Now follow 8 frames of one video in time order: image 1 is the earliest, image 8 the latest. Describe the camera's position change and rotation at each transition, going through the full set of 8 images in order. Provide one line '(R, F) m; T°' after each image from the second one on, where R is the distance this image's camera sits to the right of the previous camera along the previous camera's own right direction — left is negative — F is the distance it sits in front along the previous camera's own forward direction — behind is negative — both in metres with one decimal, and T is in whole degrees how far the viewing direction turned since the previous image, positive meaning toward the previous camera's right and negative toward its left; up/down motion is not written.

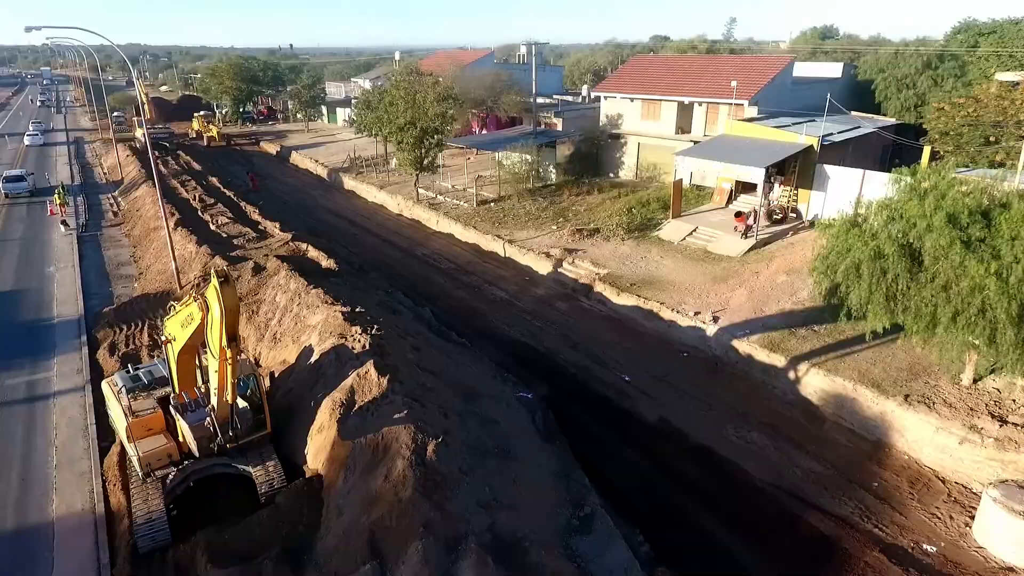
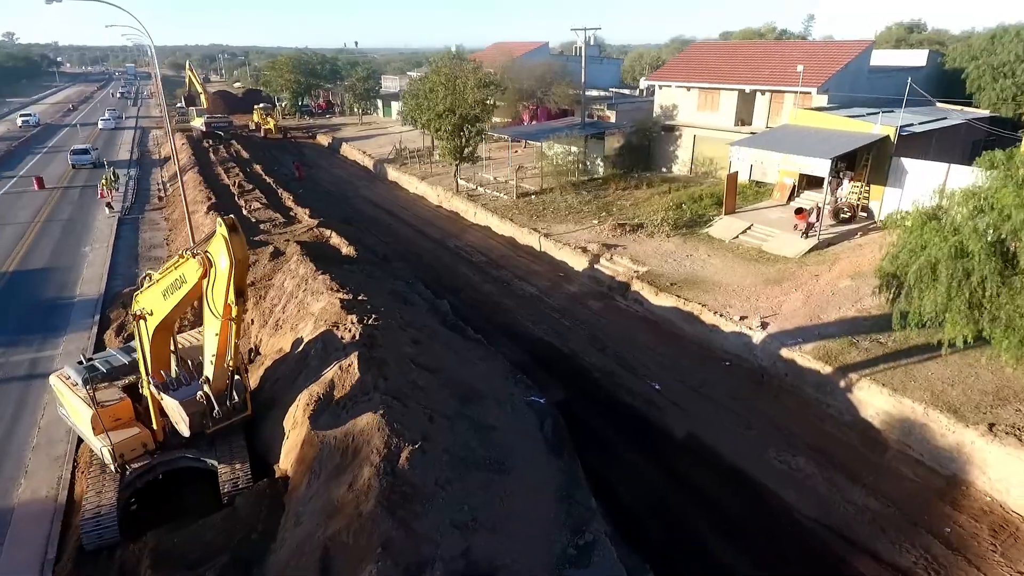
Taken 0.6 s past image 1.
(+0.8, +1.3) m; -6°
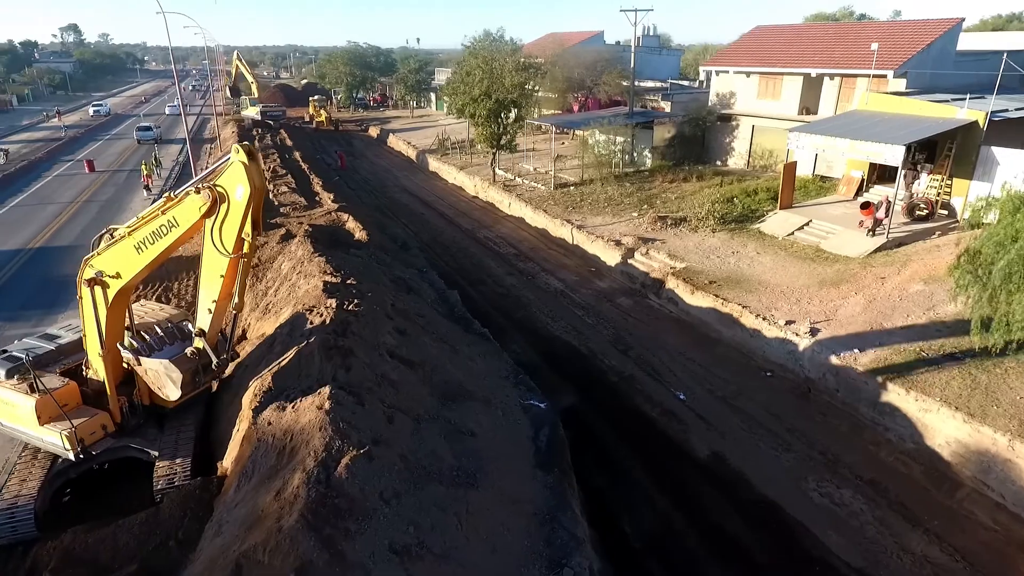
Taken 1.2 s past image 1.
(+0.9, +1.4) m; -6°
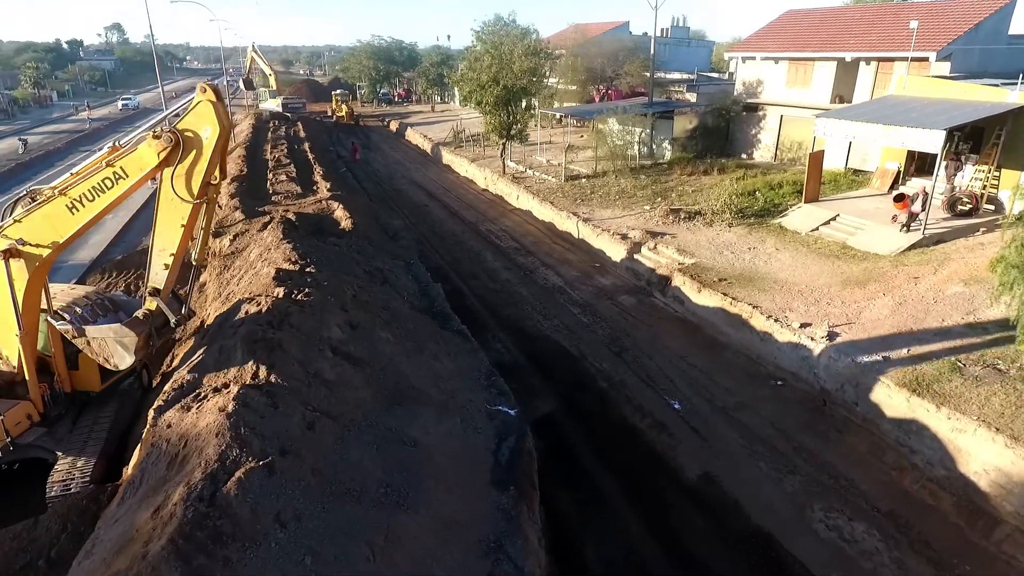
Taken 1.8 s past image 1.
(+0.9, +1.1) m; -3°
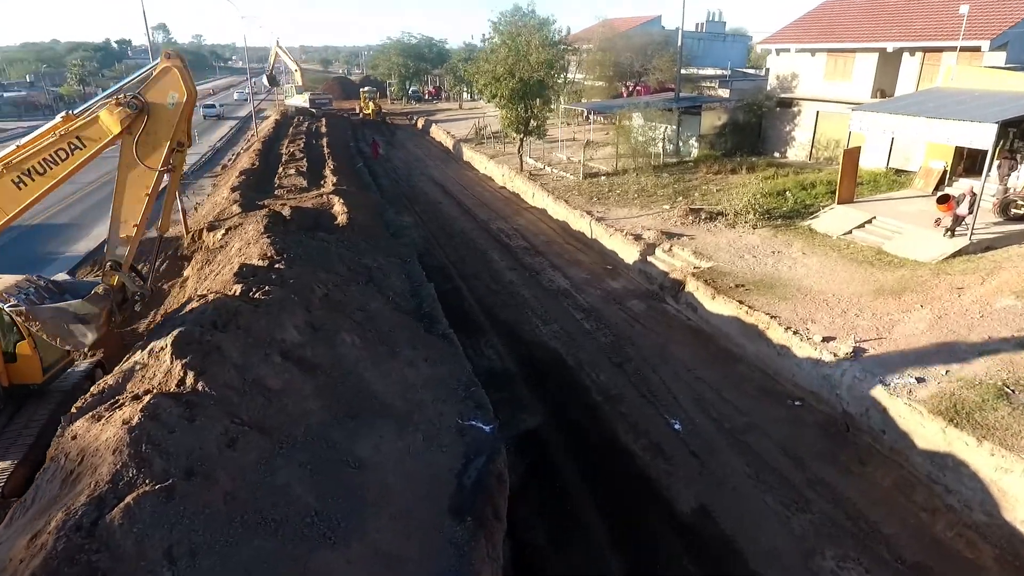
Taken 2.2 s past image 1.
(+0.7, +0.9) m; -3°
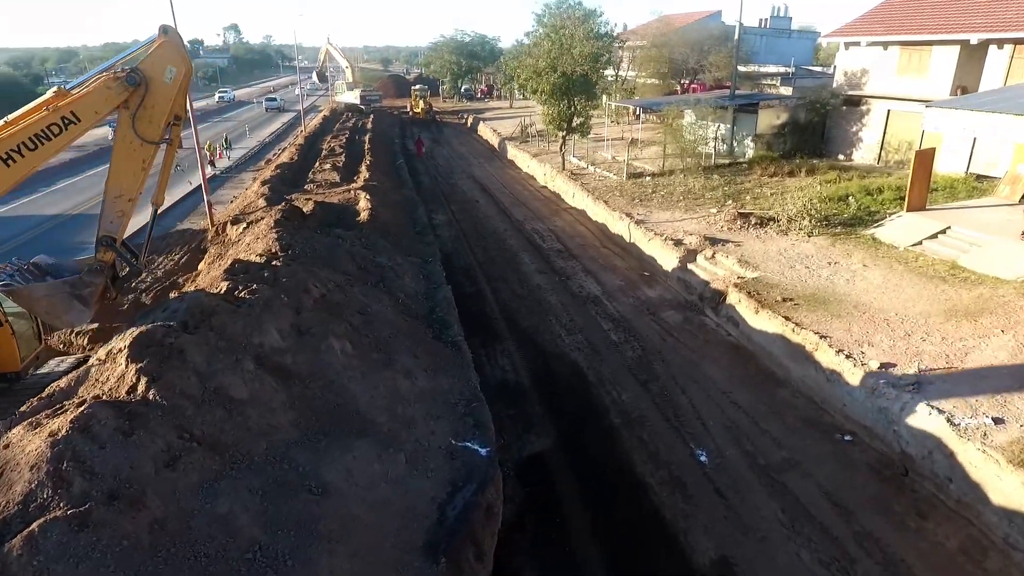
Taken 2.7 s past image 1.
(+0.6, +0.9) m; -5°
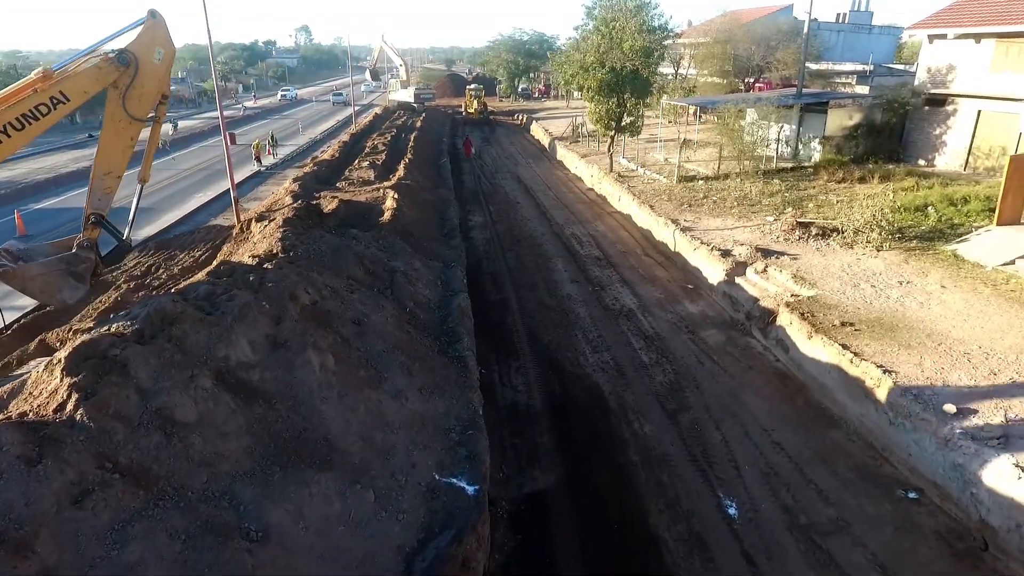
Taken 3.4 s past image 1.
(+0.6, +0.9) m; -5°
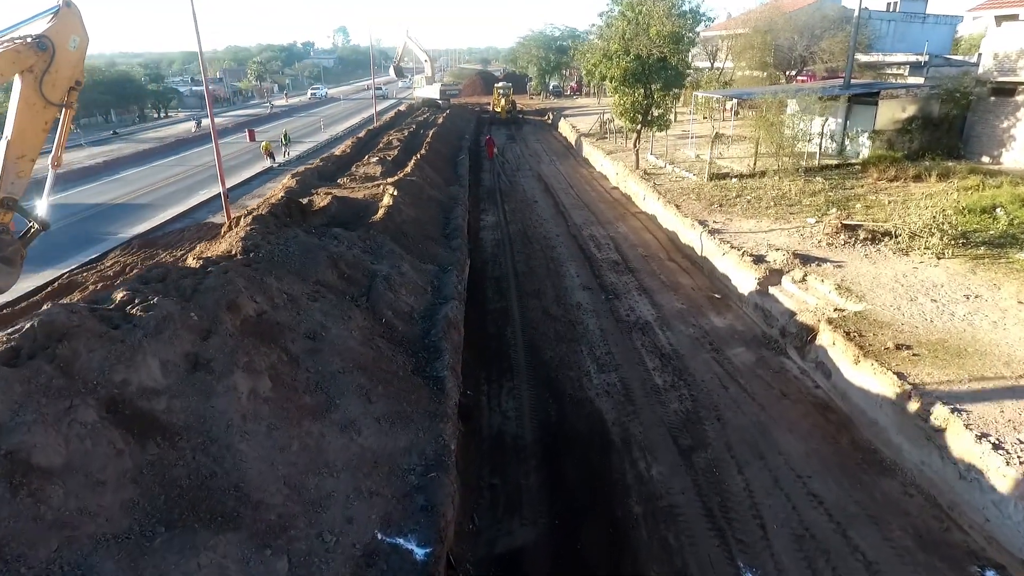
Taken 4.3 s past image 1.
(+0.6, +1.3) m; -3°
